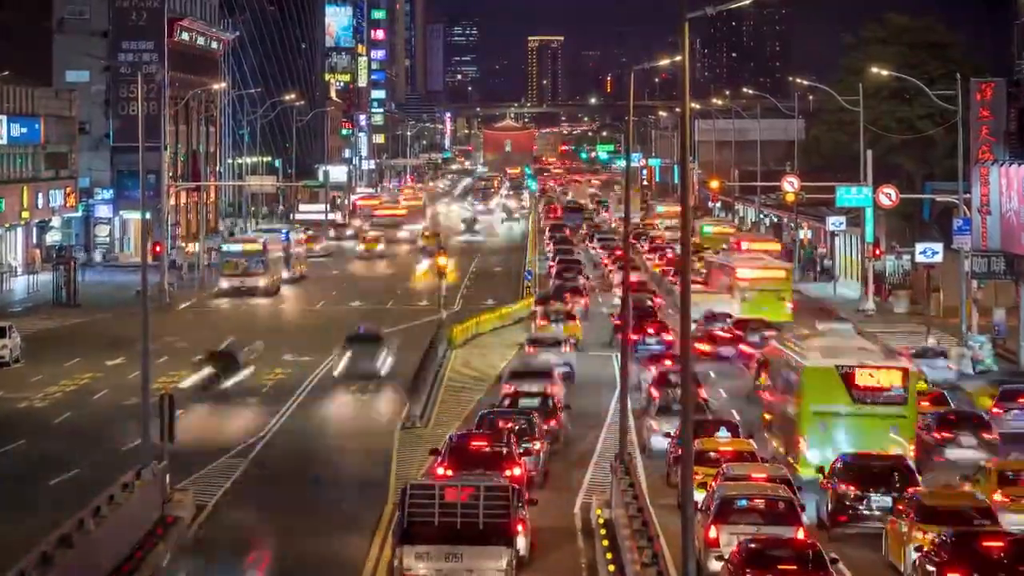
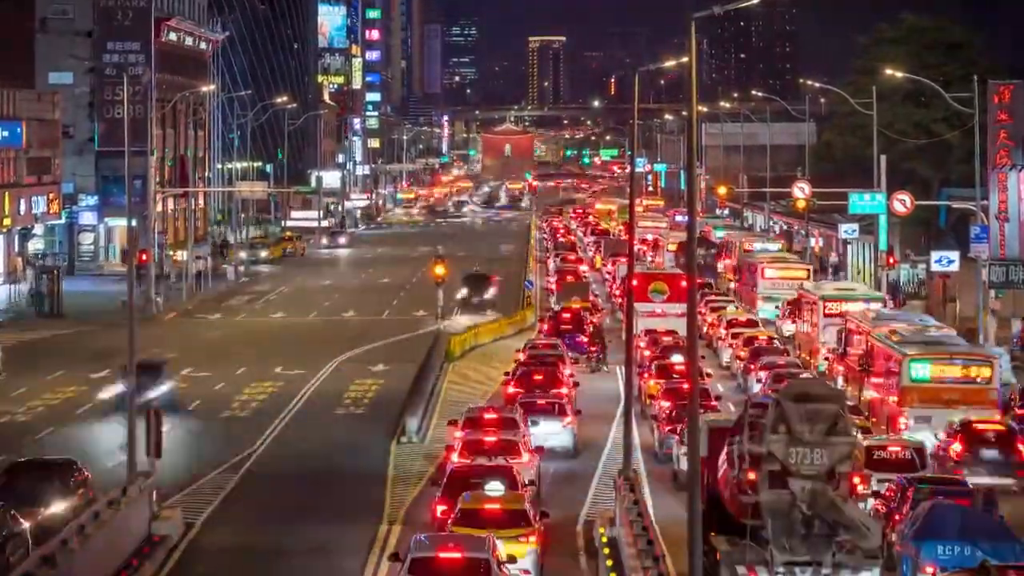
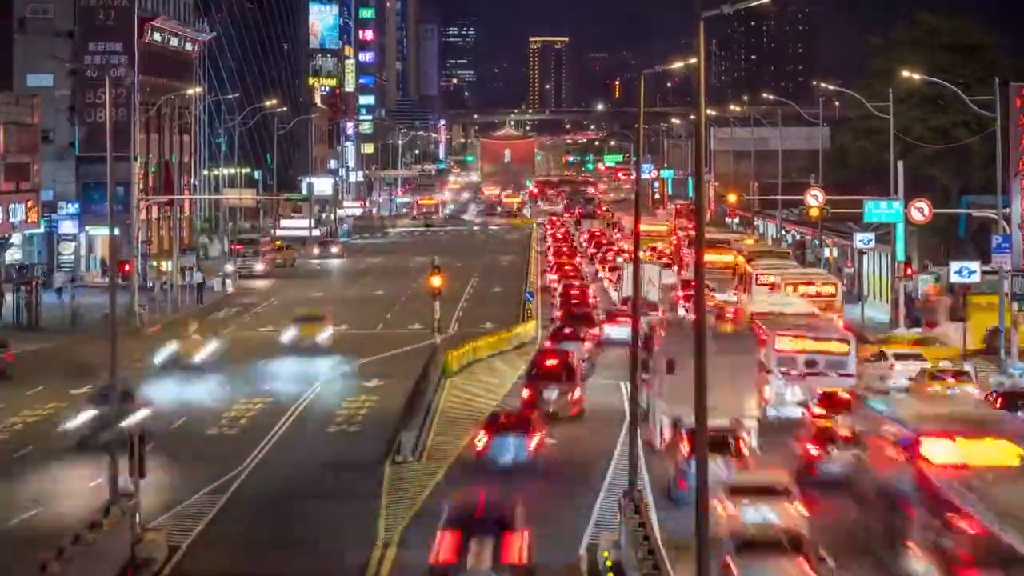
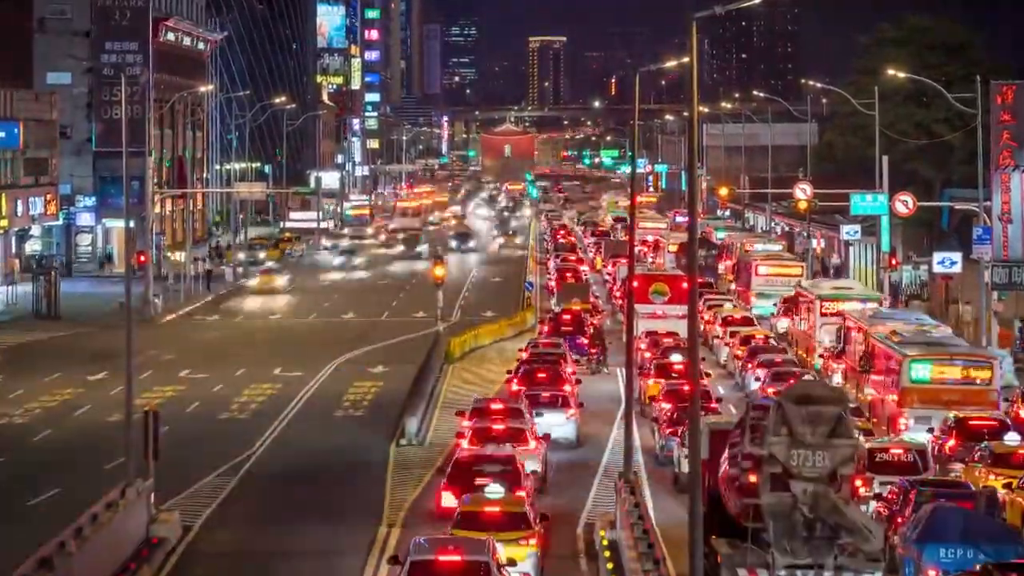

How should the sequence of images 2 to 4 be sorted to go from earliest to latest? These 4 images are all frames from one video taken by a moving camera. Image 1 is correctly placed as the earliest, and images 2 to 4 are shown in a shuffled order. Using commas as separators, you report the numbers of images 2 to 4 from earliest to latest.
2, 4, 3
